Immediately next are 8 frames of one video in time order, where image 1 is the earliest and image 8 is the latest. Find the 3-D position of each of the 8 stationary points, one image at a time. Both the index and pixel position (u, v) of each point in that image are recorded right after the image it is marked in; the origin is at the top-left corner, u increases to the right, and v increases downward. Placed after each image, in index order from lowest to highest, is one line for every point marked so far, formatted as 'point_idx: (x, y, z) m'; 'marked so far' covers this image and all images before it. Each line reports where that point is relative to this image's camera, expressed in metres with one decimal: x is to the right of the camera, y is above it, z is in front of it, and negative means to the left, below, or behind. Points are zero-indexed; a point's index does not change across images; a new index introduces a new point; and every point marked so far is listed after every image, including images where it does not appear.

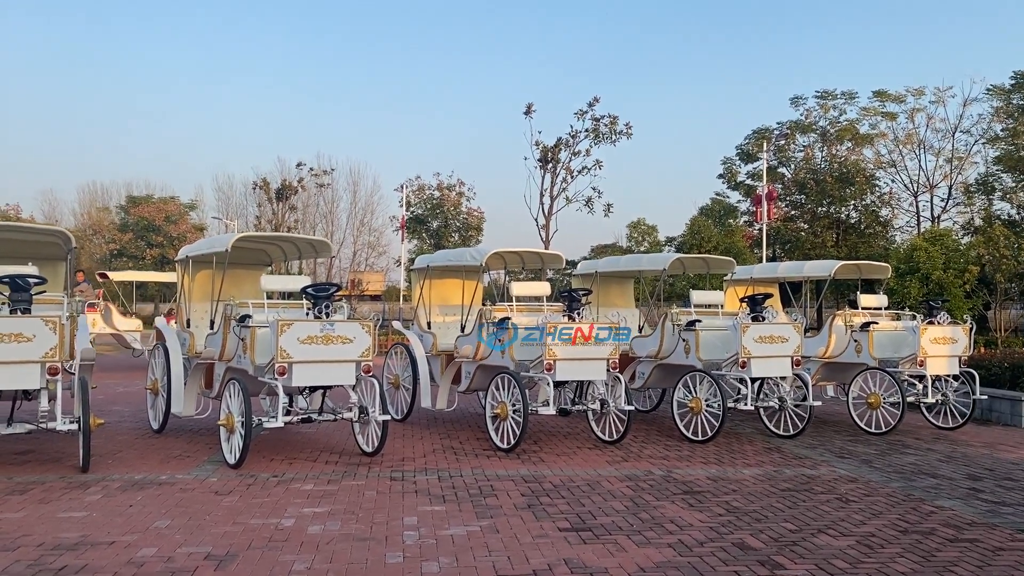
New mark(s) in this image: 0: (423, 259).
0: (-1.1, +0.3, +10.7) m
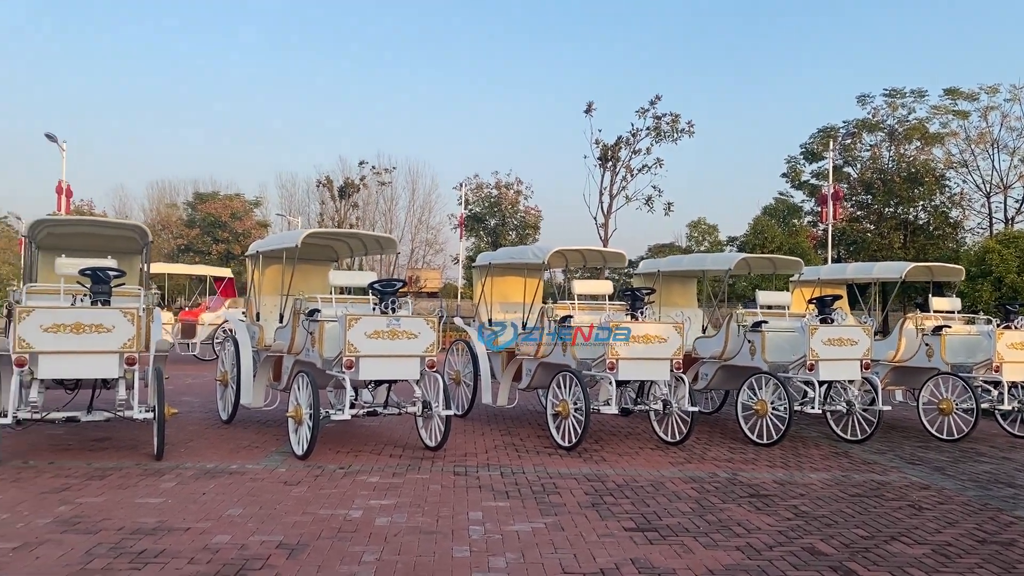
0: (-0.3, +0.4, +10.7) m
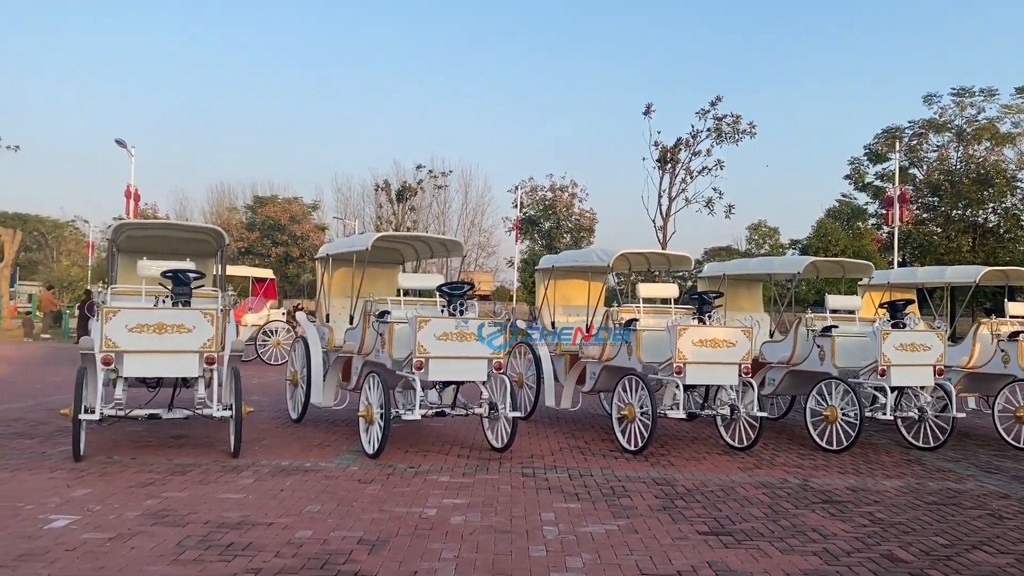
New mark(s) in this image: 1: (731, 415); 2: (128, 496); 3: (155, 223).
0: (+0.5, +0.3, +10.8) m
1: (+2.2, -1.3, +8.7) m
2: (-2.6, -1.4, +6.0) m
3: (-3.4, +0.6, +8.4) m
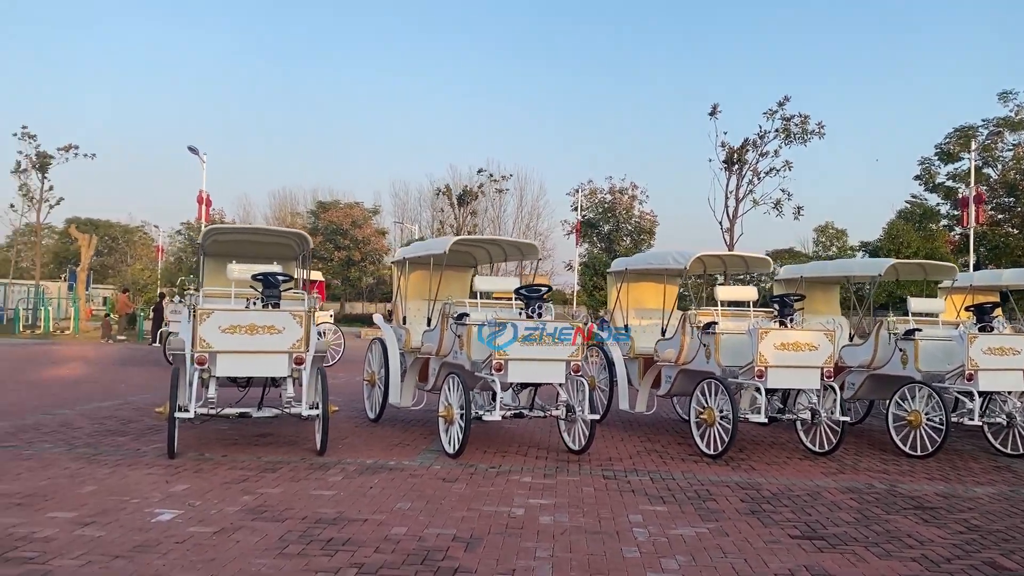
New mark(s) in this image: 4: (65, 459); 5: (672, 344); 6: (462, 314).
0: (+1.4, +0.3, +10.8) m
1: (+2.9, -1.3, +8.5) m
2: (-2.0, -1.4, +6.2) m
3: (-2.6, +0.6, +8.6) m
4: (-3.7, -1.4, +7.3) m
5: (+1.7, -0.6, +9.4) m
6: (-0.5, -0.3, +8.5) m
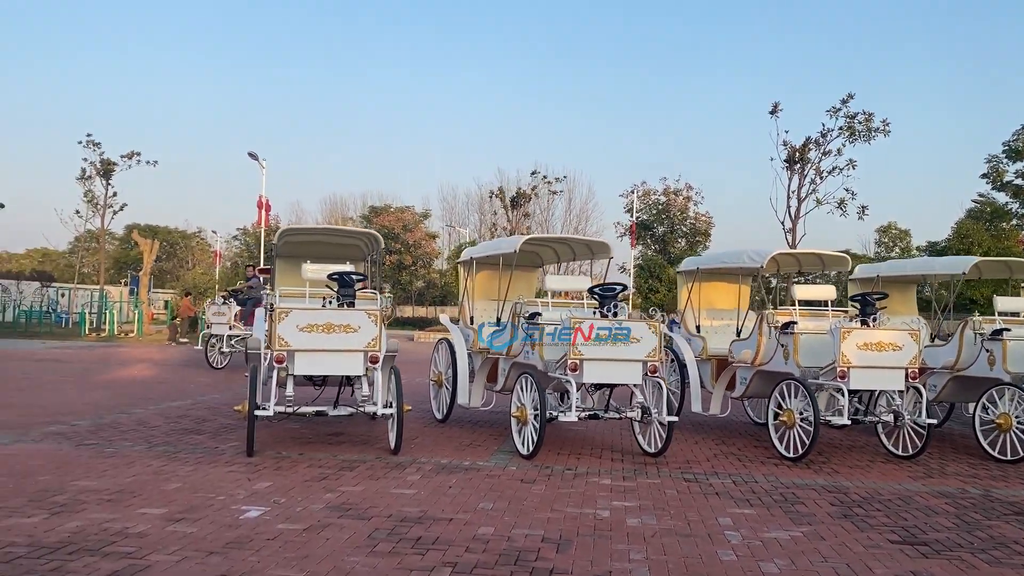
0: (+2.2, +0.3, +10.6) m
1: (+3.6, -1.3, +8.3) m
2: (-1.4, -1.4, +6.2) m
3: (-1.9, +0.6, +8.7) m
4: (-3.0, -1.4, +7.3) m
5: (+2.5, -0.6, +9.2) m
6: (+0.2, -0.2, +8.4) m
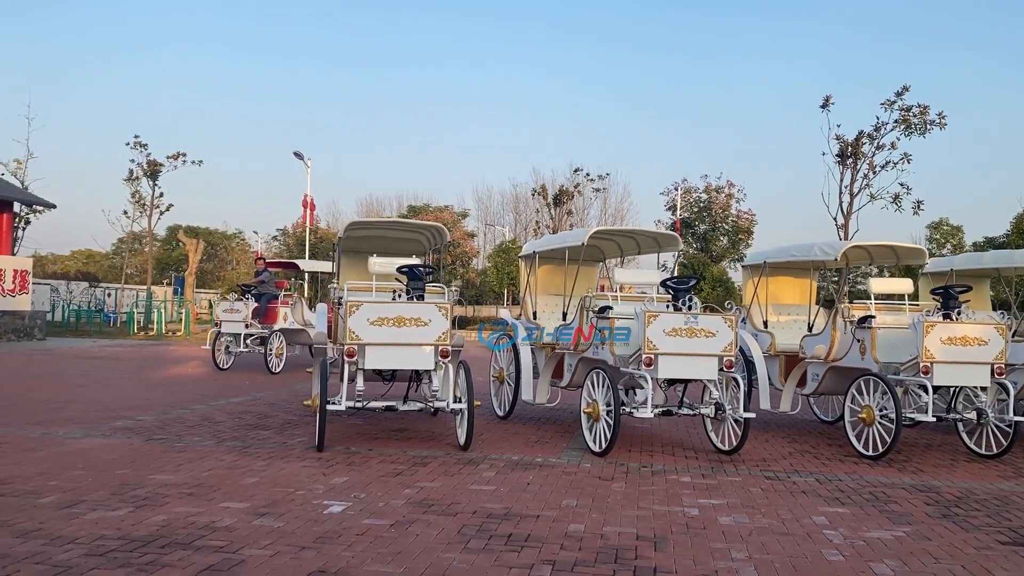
0: (+2.9, +0.4, +10.3) m
1: (+4.2, -1.2, +8.0) m
2: (-0.9, -1.4, +6.1) m
3: (-1.3, +0.6, +8.6) m
4: (-2.4, -1.3, +7.3) m
5: (+3.1, -0.5, +8.9) m
6: (+0.9, -0.2, +8.2) m
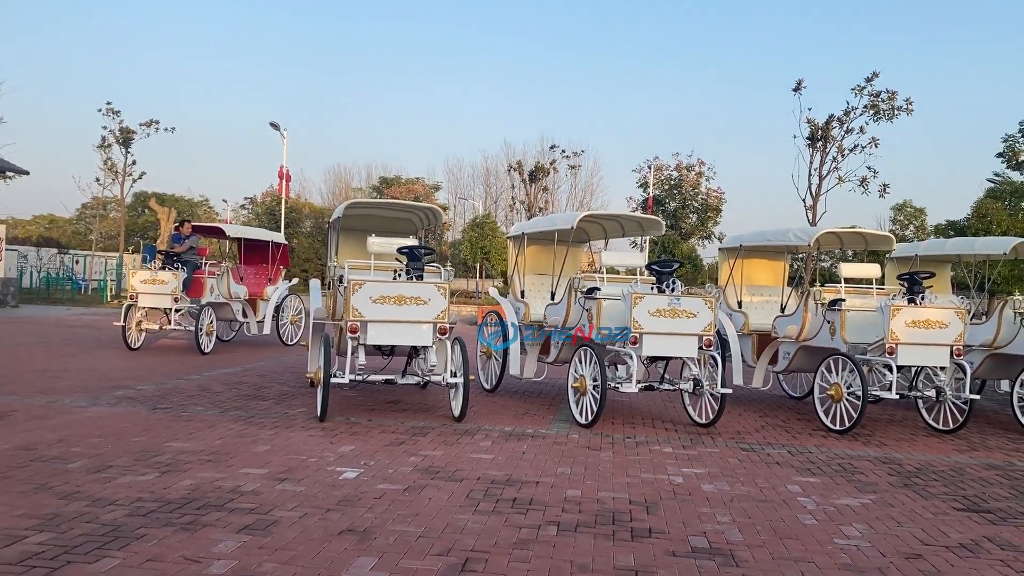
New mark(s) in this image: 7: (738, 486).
0: (+2.7, +0.6, +10.8) m
1: (+4.2, -1.1, +8.6) m
2: (-0.9, -1.2, +6.5) m
3: (-1.4, +0.9, +8.9) m
4: (-2.5, -1.1, +7.6) m
5: (+3.0, -0.4, +9.4) m
6: (+0.8, 0.0, +8.6) m
7: (+1.5, -1.3, +5.9) m
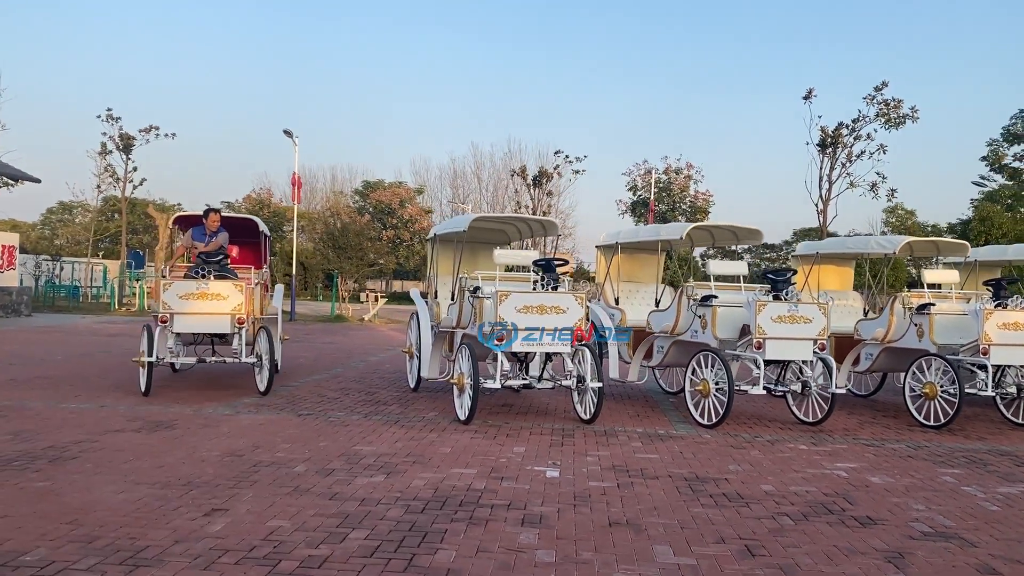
0: (+3.8, +0.5, +11.4) m
1: (+5.4, -1.1, +9.2) m
2: (+0.4, -1.3, +7.0) m
3: (-0.2, +0.8, +9.3) m
4: (-1.2, -1.3, +8.0) m
5: (+4.2, -0.4, +10.1) m
6: (+2.0, -0.1, +9.2) m
7: (+2.9, -1.4, +6.5) m
